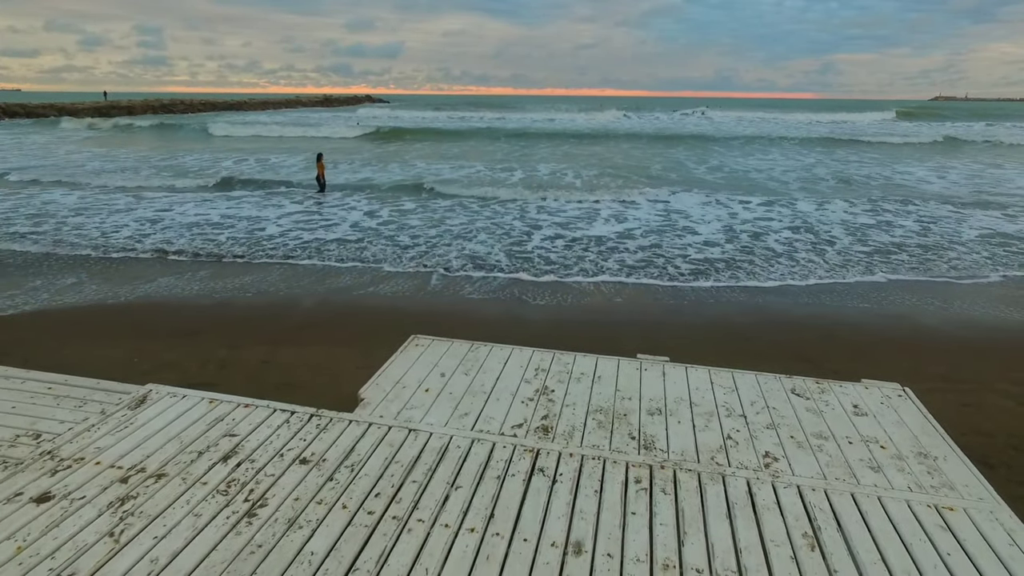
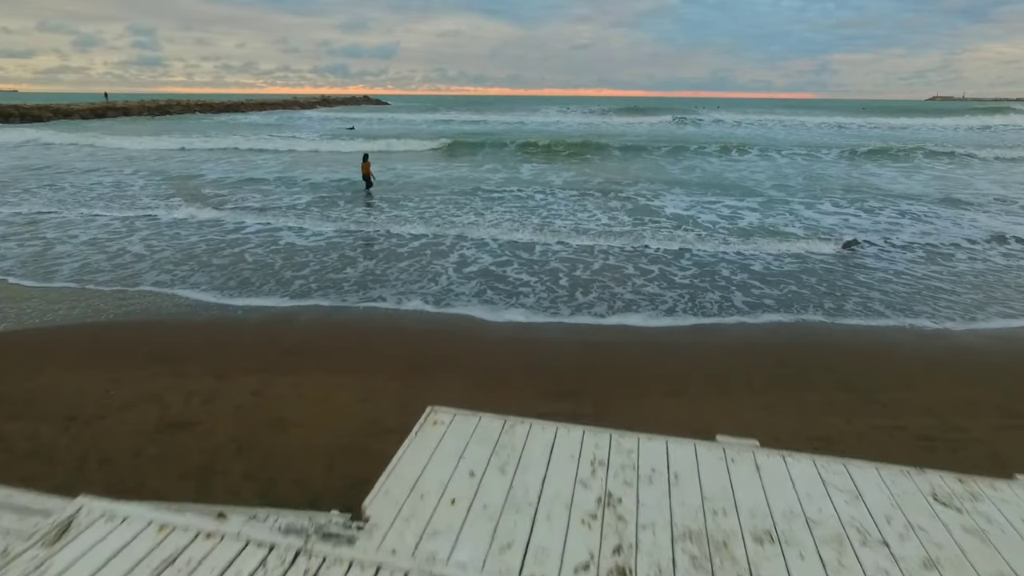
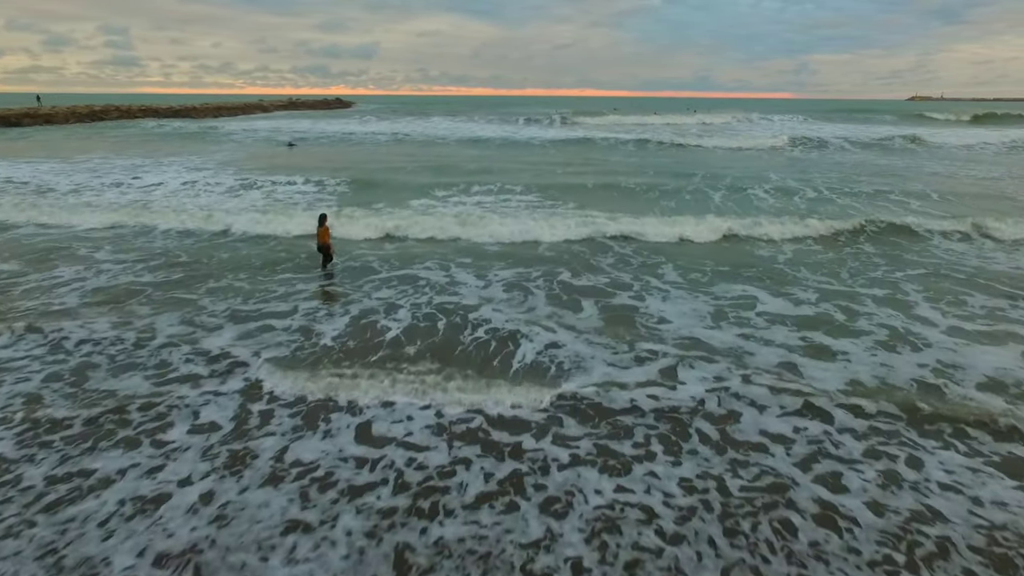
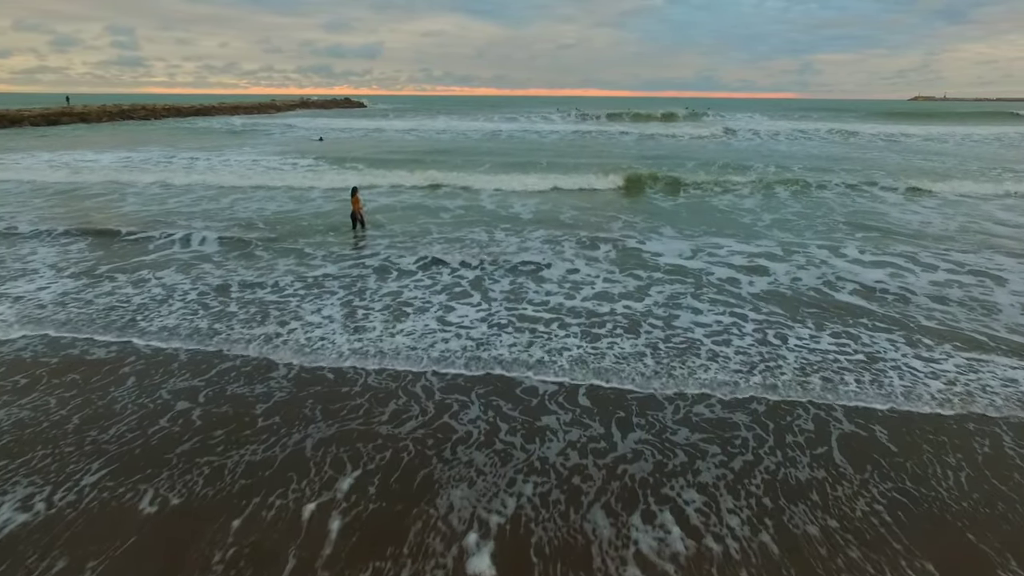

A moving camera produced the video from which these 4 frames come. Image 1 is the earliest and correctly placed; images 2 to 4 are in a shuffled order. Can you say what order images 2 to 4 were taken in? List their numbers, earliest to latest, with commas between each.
2, 4, 3
